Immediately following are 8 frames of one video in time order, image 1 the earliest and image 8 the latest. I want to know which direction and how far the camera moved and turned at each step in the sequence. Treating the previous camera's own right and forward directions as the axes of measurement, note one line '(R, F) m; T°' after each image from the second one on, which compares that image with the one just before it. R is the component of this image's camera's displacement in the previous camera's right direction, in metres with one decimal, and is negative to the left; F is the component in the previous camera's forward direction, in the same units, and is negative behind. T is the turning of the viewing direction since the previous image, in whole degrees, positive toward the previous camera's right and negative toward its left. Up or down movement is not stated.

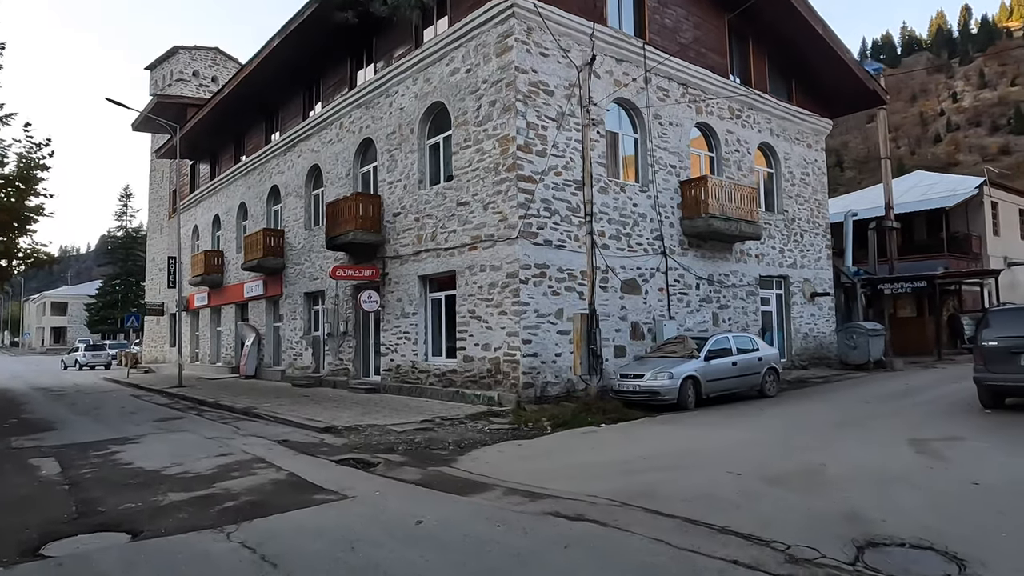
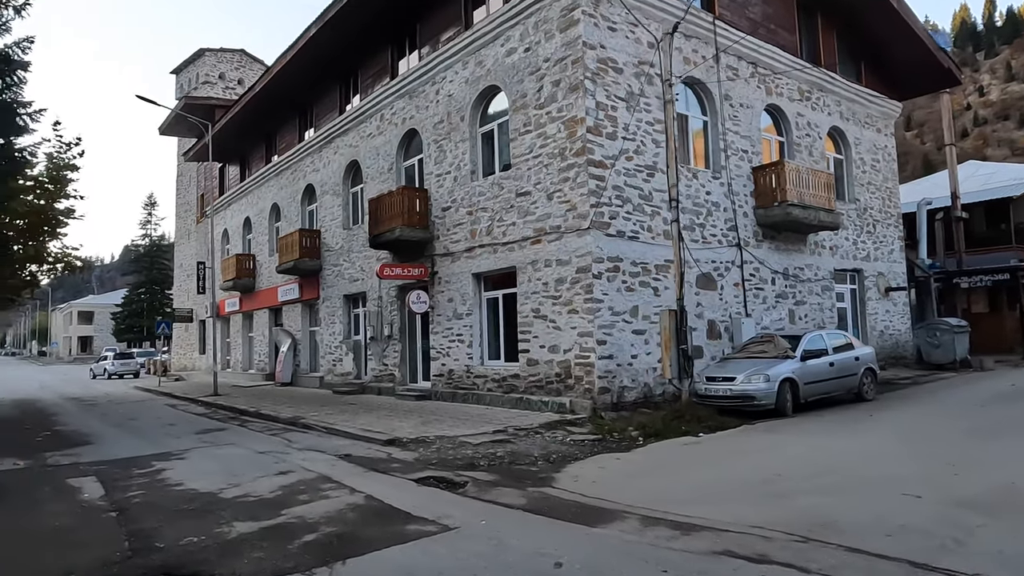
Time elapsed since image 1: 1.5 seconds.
(-0.9, +1.1) m; -1°
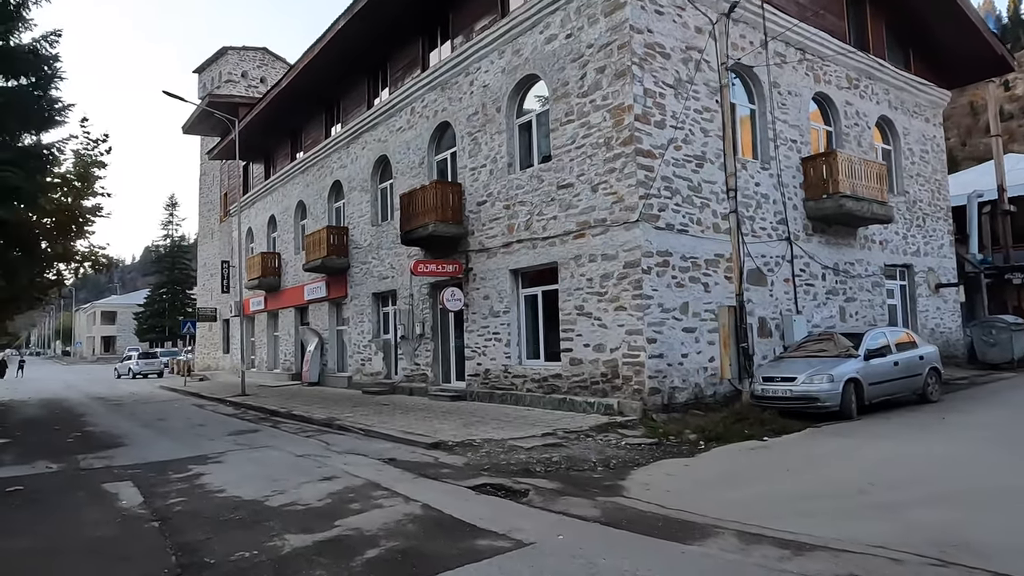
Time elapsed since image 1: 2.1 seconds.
(-0.5, +0.5) m; -1°
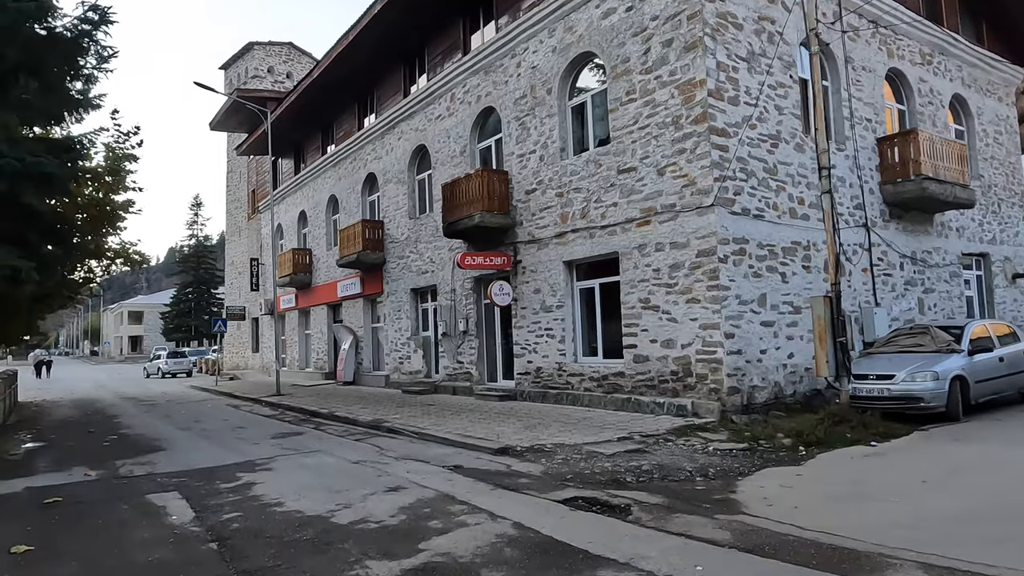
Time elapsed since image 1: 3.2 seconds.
(-0.7, +0.8) m; -2°
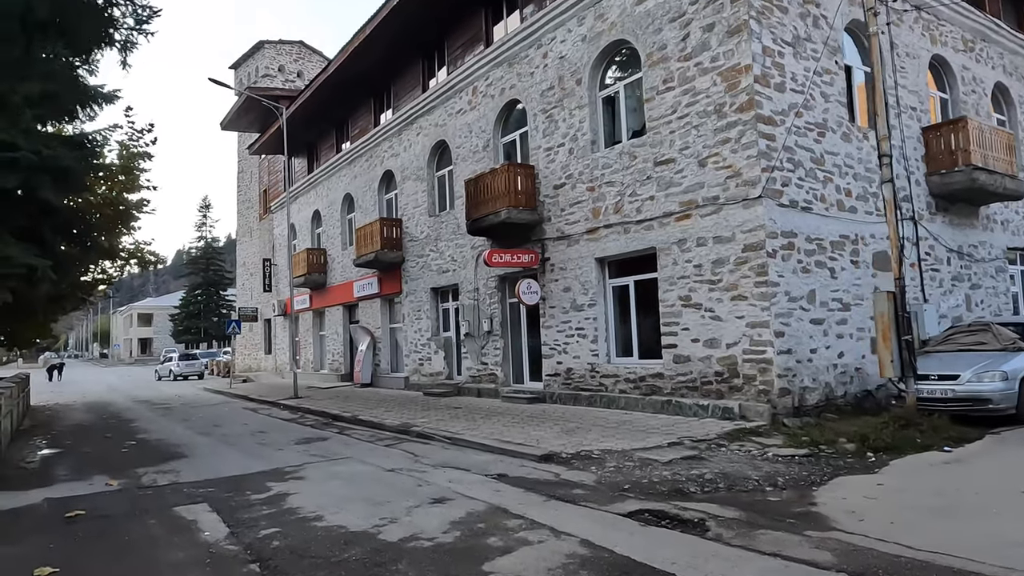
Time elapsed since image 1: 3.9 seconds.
(-0.5, +0.5) m; -1°
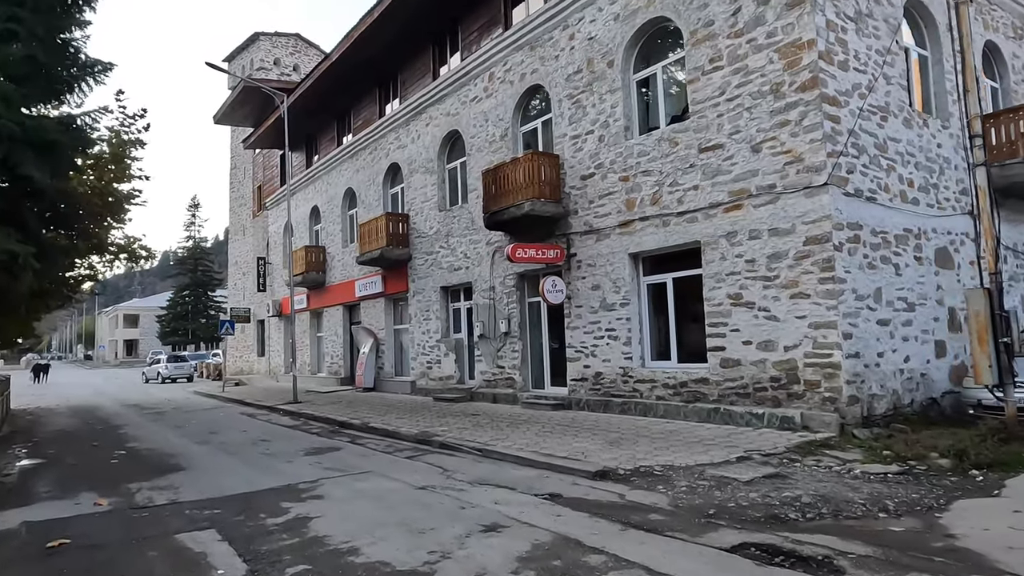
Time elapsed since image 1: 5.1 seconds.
(-0.7, +1.0) m; +1°
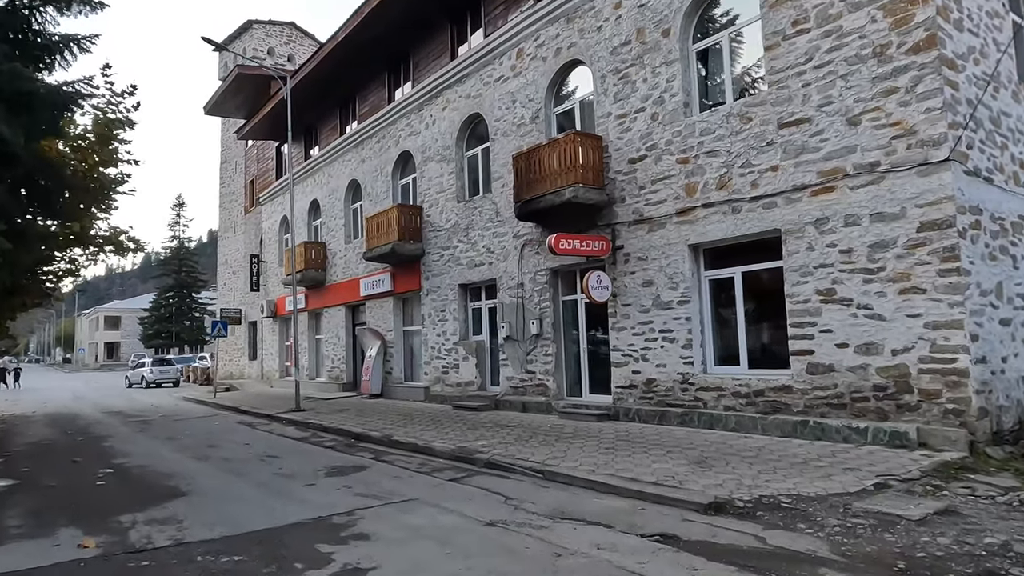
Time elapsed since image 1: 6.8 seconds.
(-0.9, +1.4) m; +1°
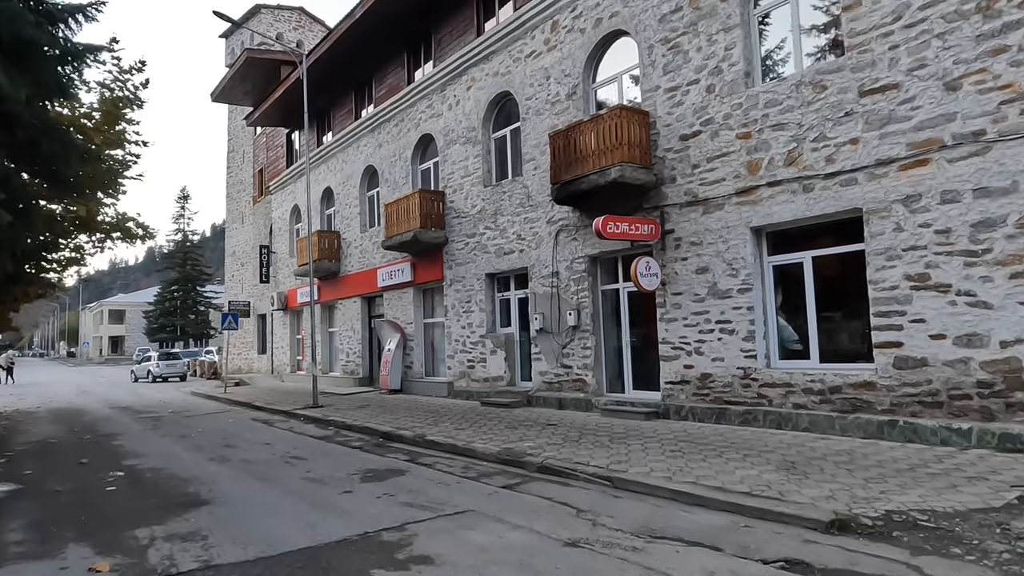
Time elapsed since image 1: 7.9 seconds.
(-0.6, +0.9) m; 0°
